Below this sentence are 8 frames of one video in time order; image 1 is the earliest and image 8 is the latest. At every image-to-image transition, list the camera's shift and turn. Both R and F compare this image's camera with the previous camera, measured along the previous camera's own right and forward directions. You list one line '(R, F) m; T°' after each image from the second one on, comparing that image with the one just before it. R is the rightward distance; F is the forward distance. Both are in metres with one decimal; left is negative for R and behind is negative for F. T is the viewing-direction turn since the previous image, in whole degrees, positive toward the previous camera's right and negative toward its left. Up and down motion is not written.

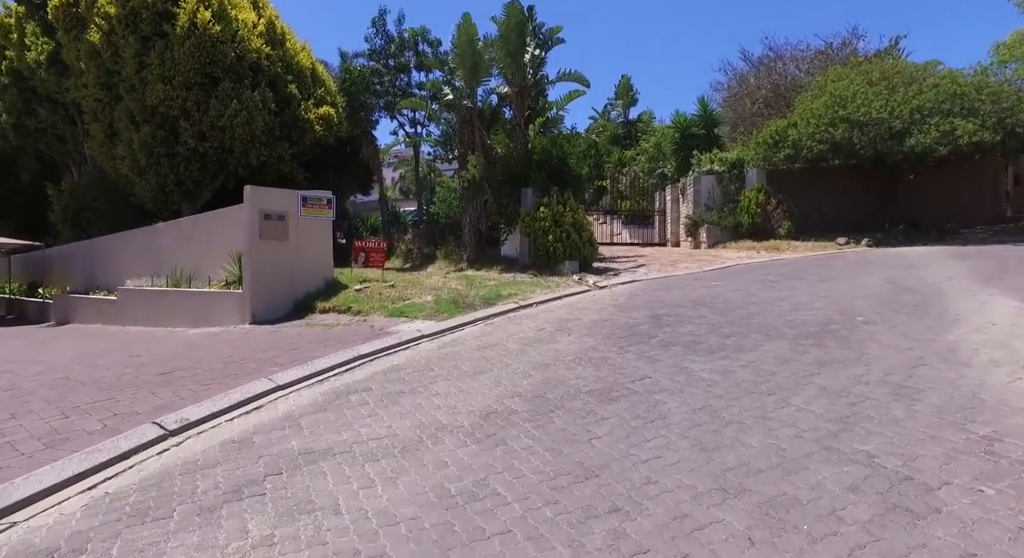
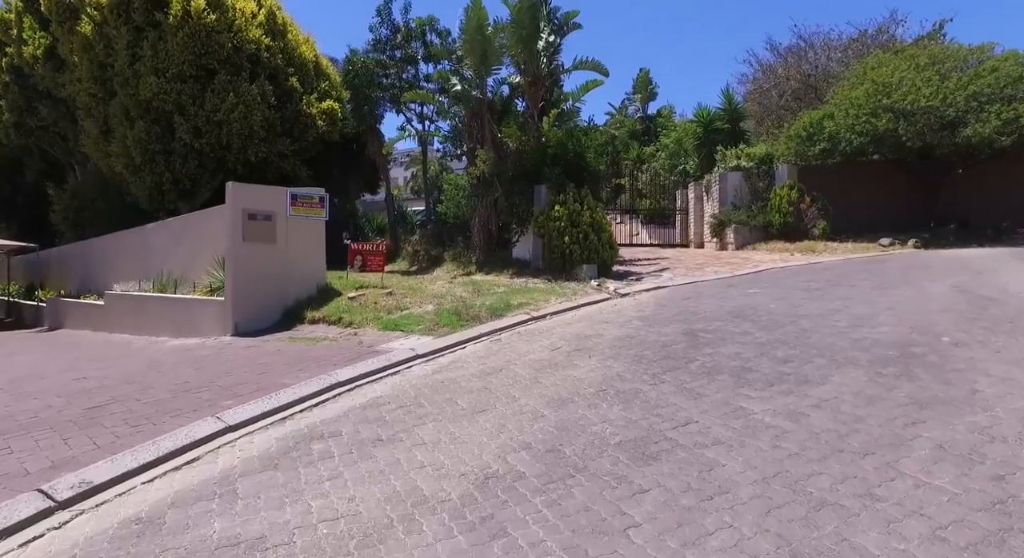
(+0.1, +1.2) m; -1°
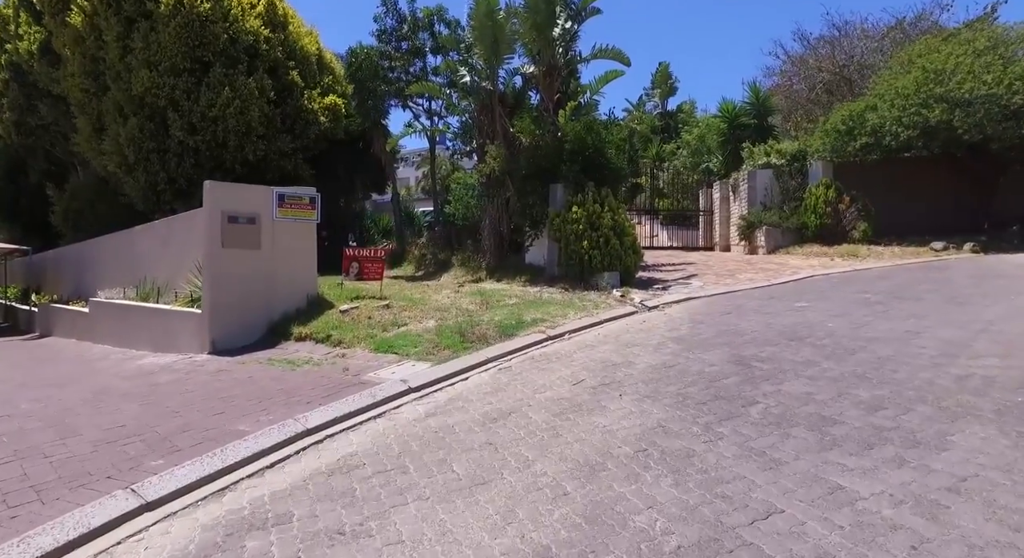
(0.0, +1.2) m; -1°
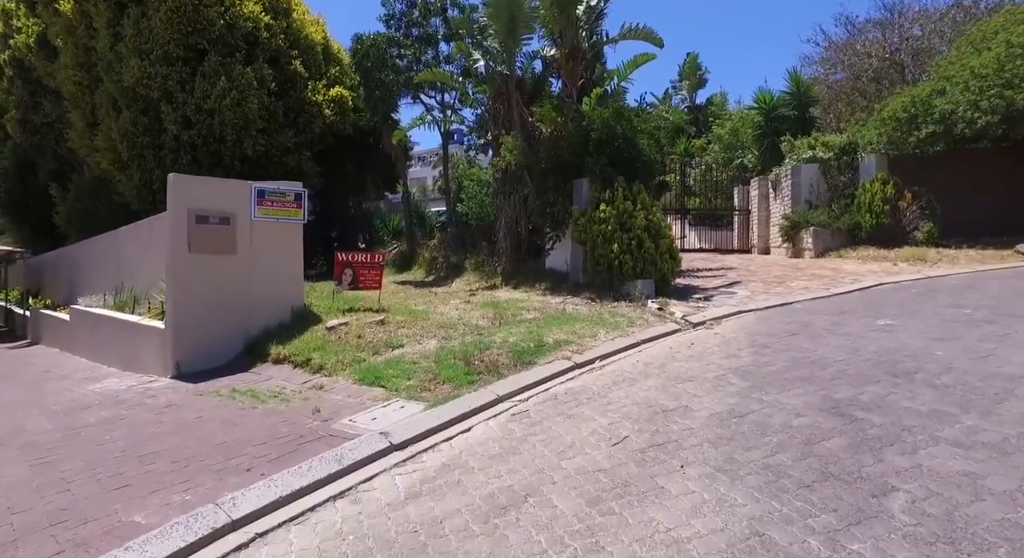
(0.0, +1.5) m; -2°
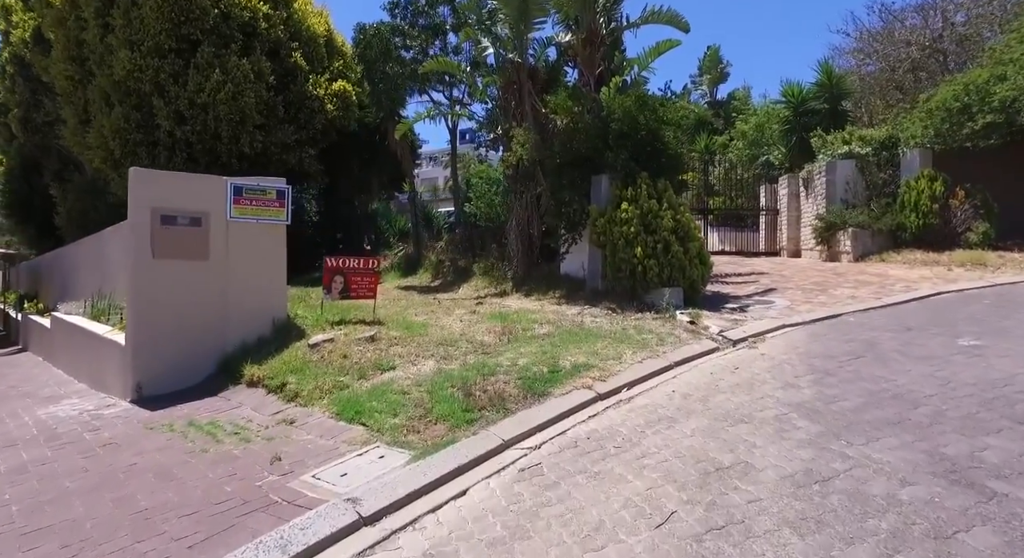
(0.0, +1.1) m; -1°
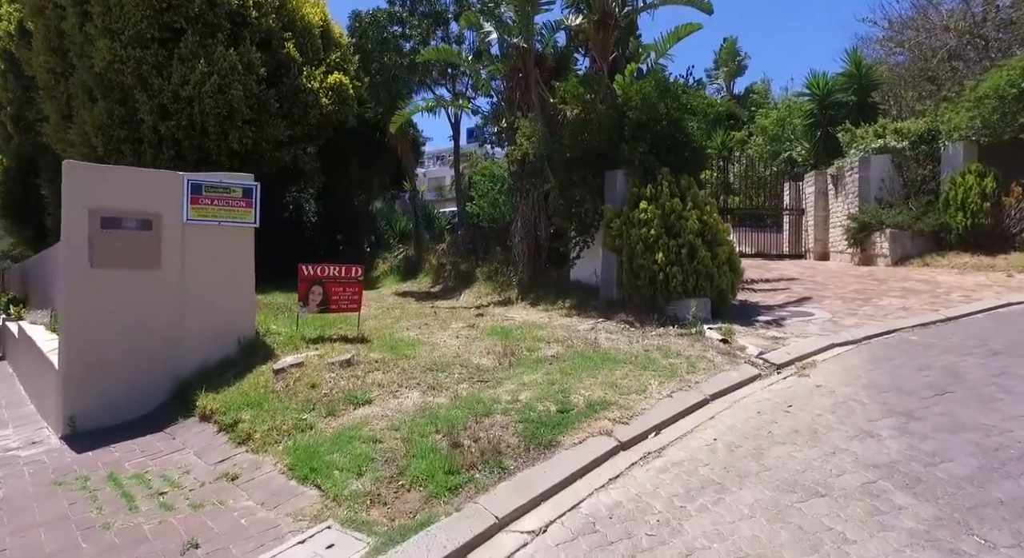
(+0.1, +1.1) m; -1°
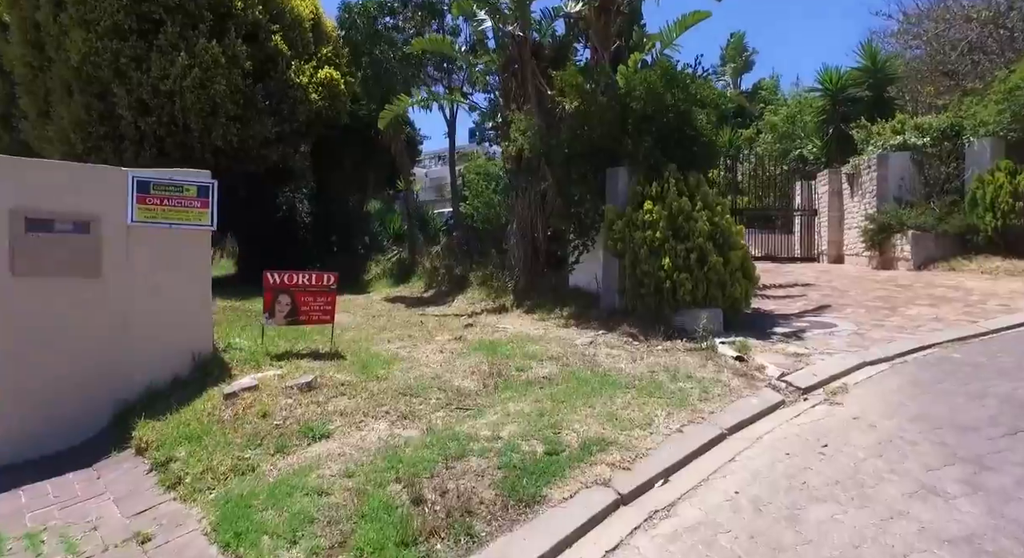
(+0.2, +0.8) m; 0°
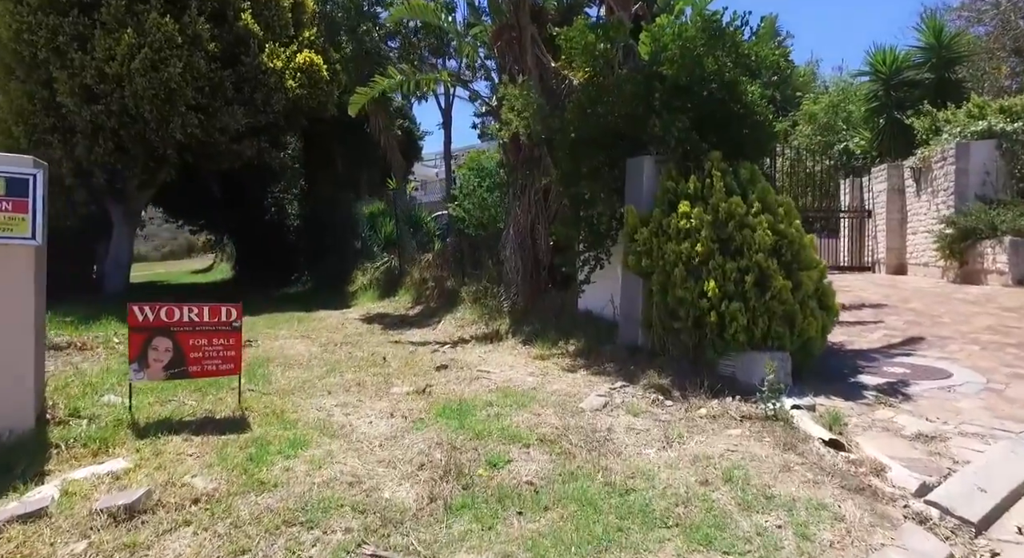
(+0.3, +2.1) m; -2°
